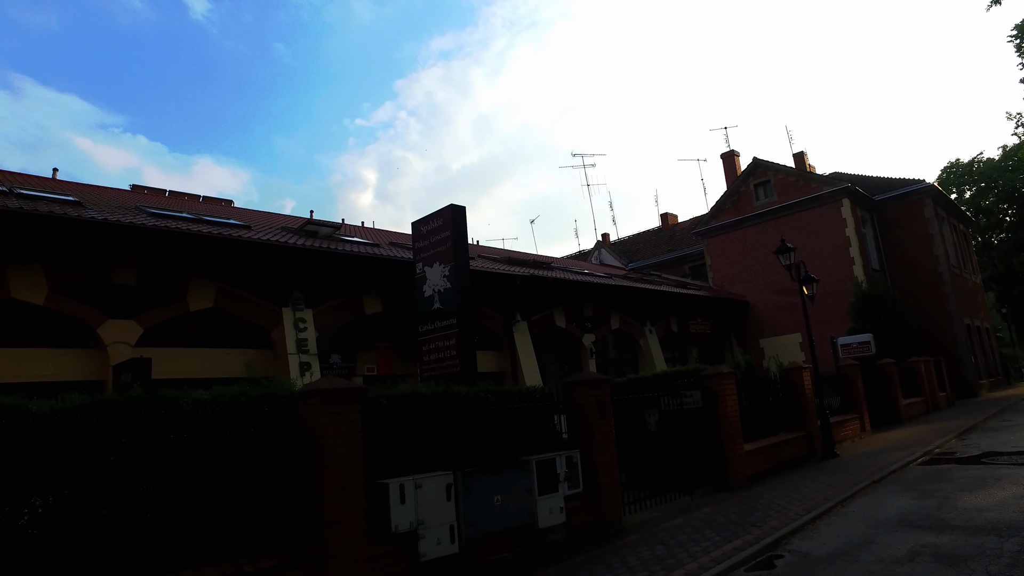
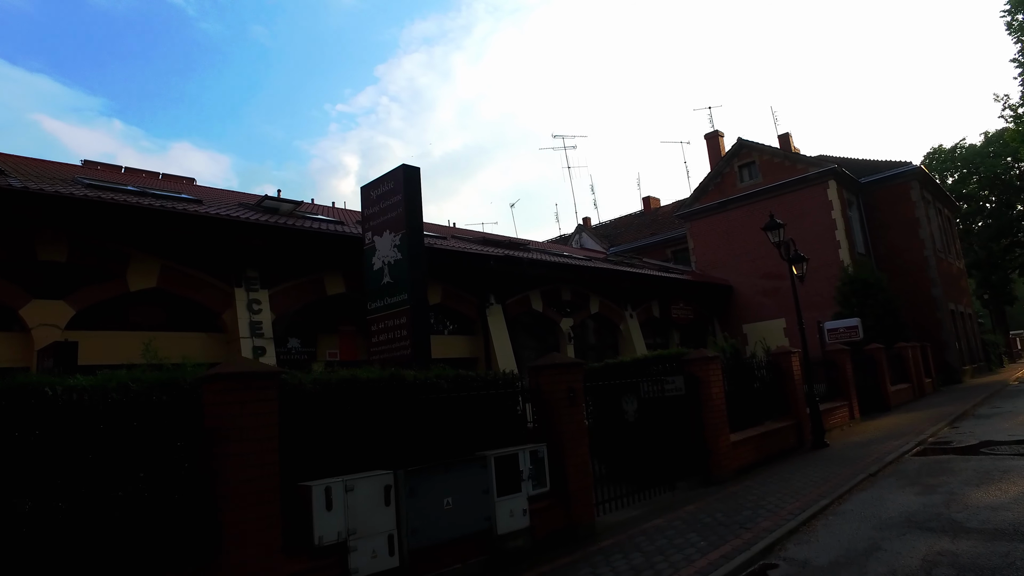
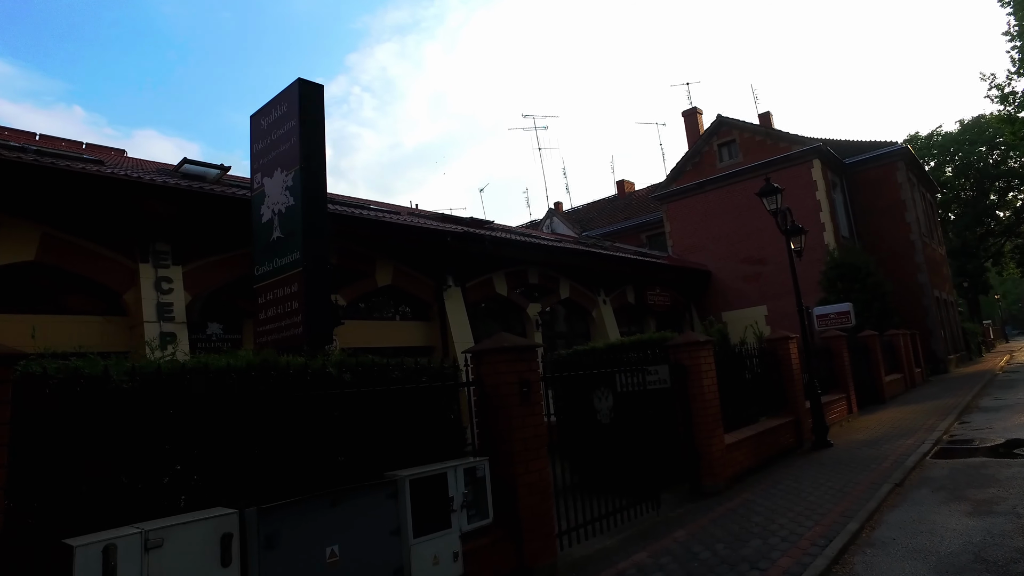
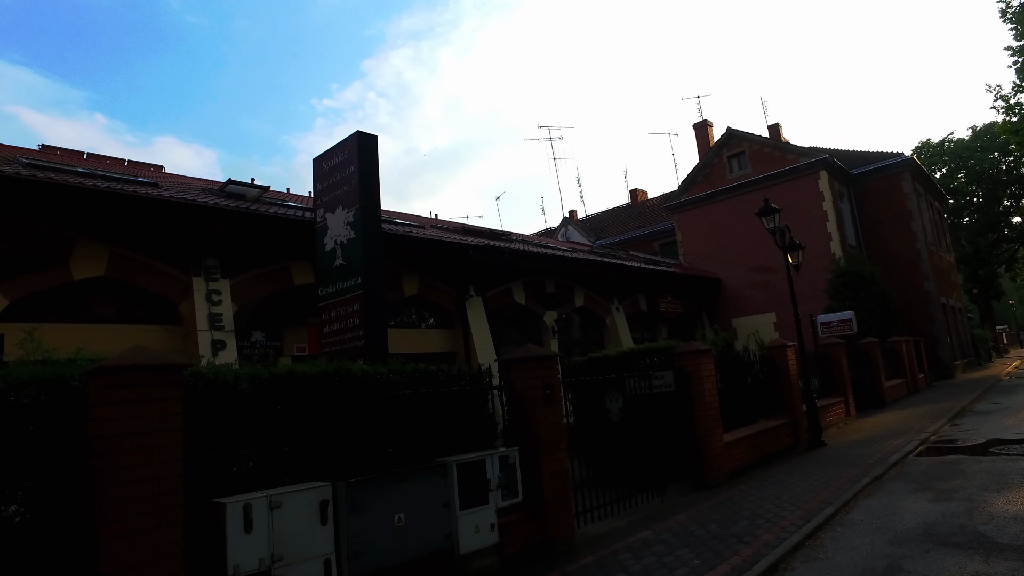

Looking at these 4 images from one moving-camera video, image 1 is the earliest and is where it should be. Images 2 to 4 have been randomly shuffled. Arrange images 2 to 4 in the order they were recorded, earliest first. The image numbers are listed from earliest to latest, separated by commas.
2, 4, 3
